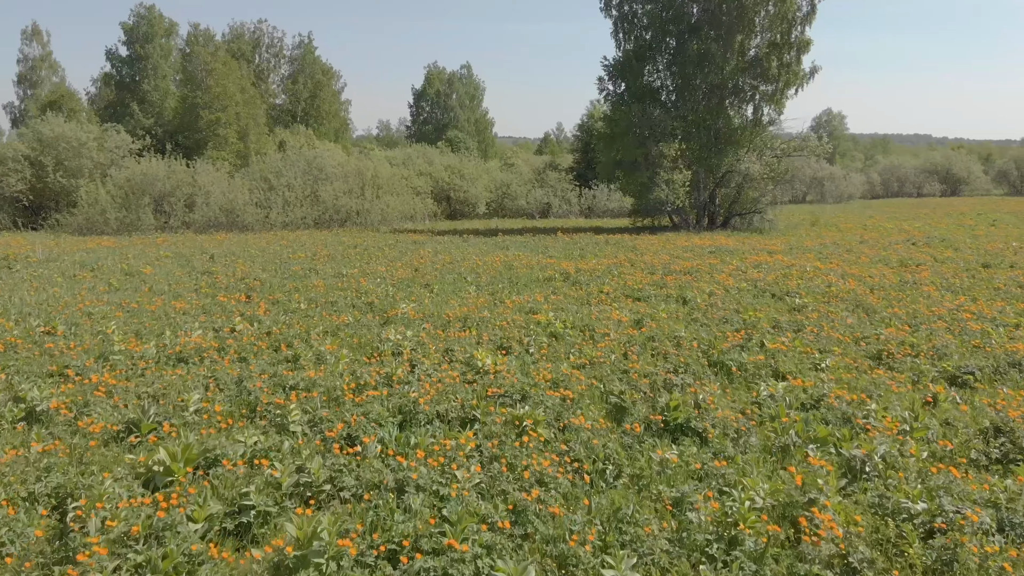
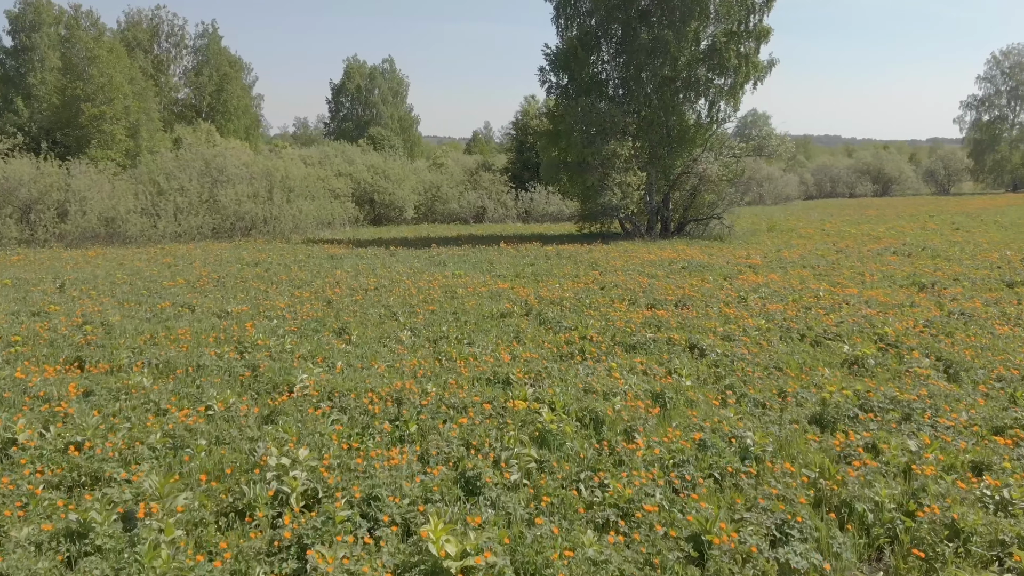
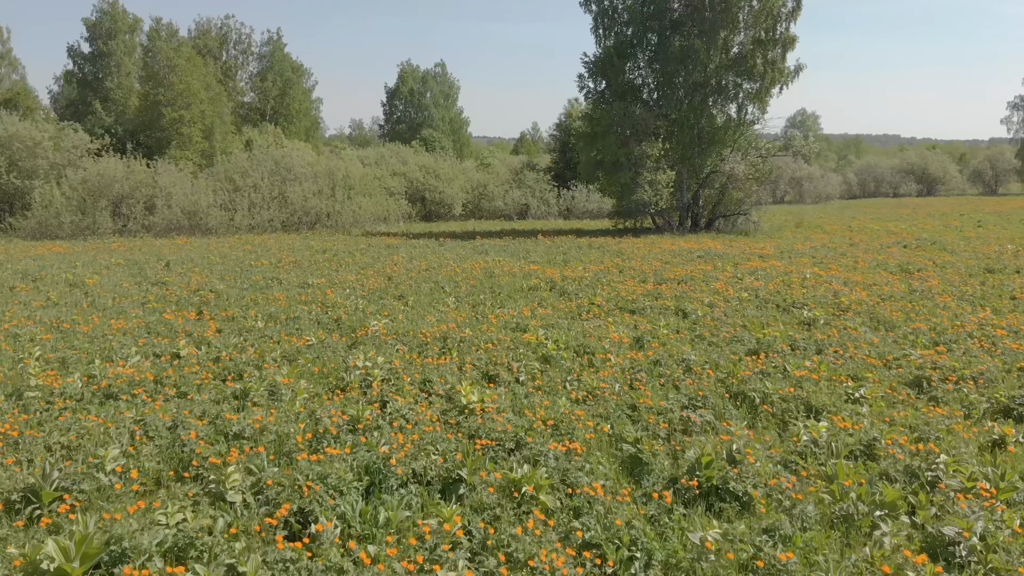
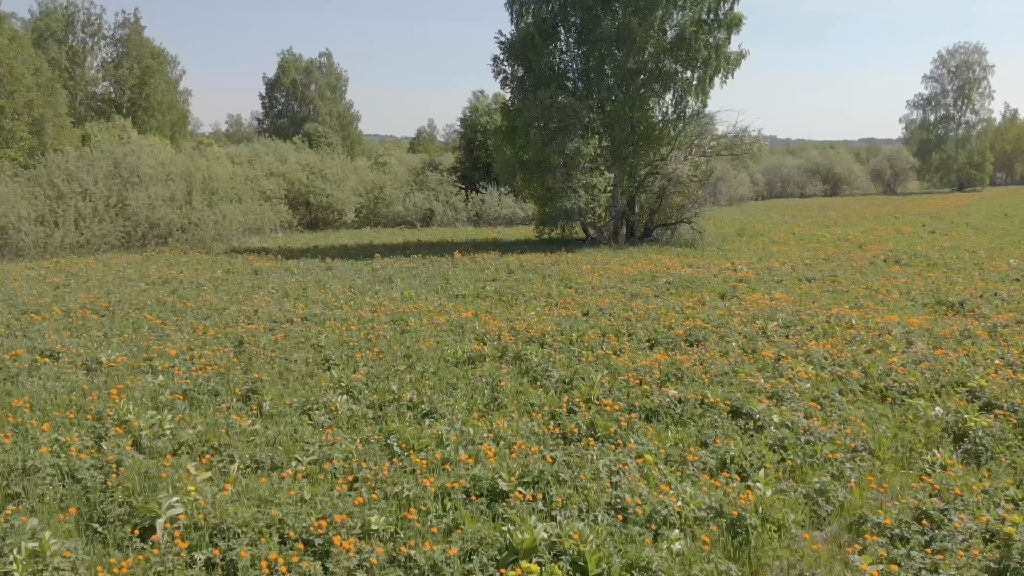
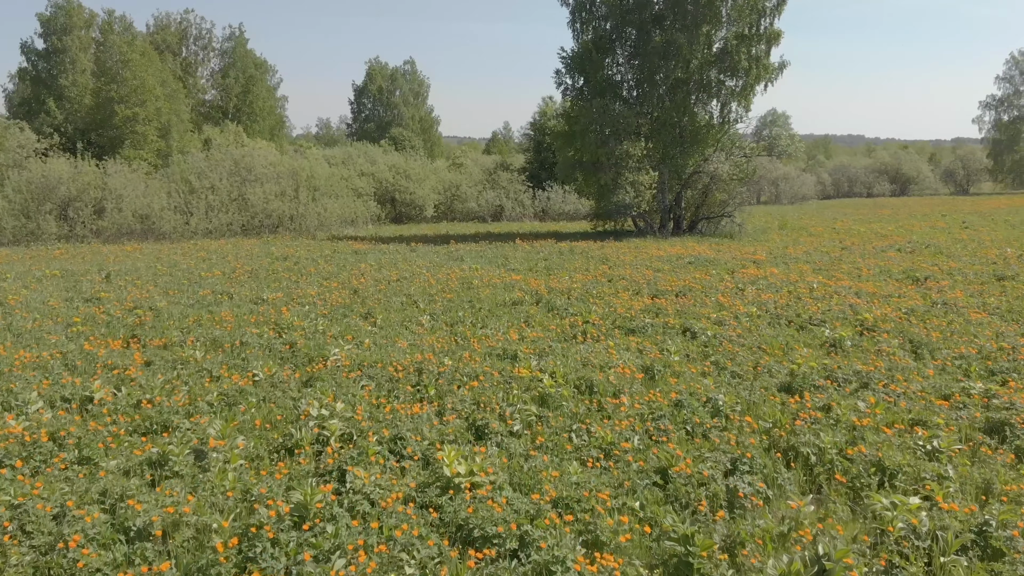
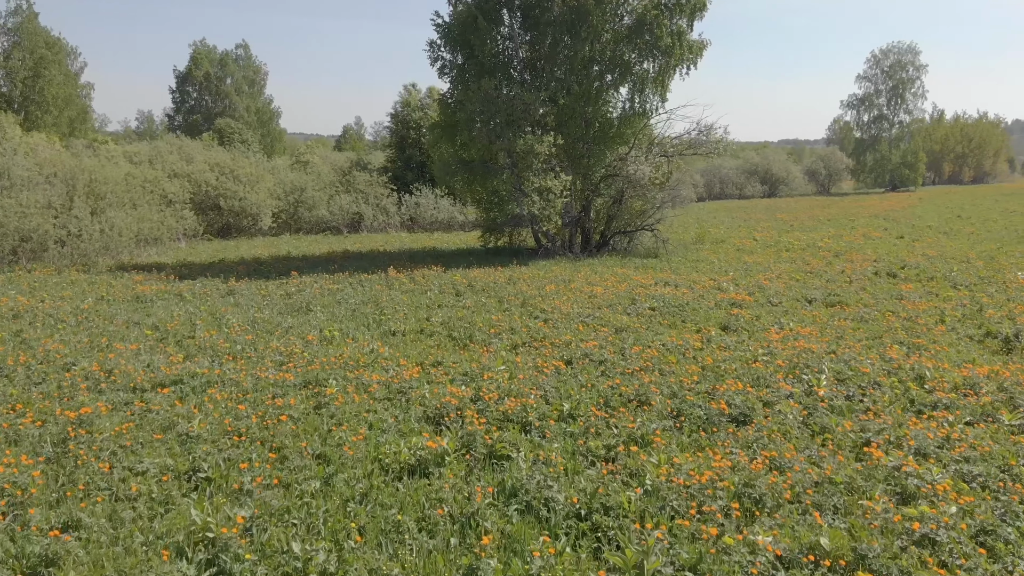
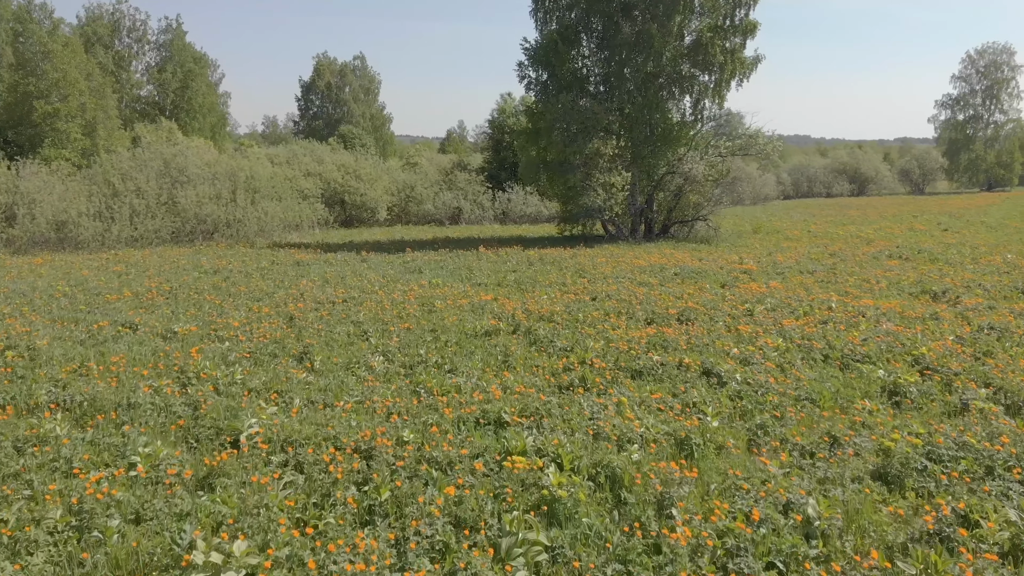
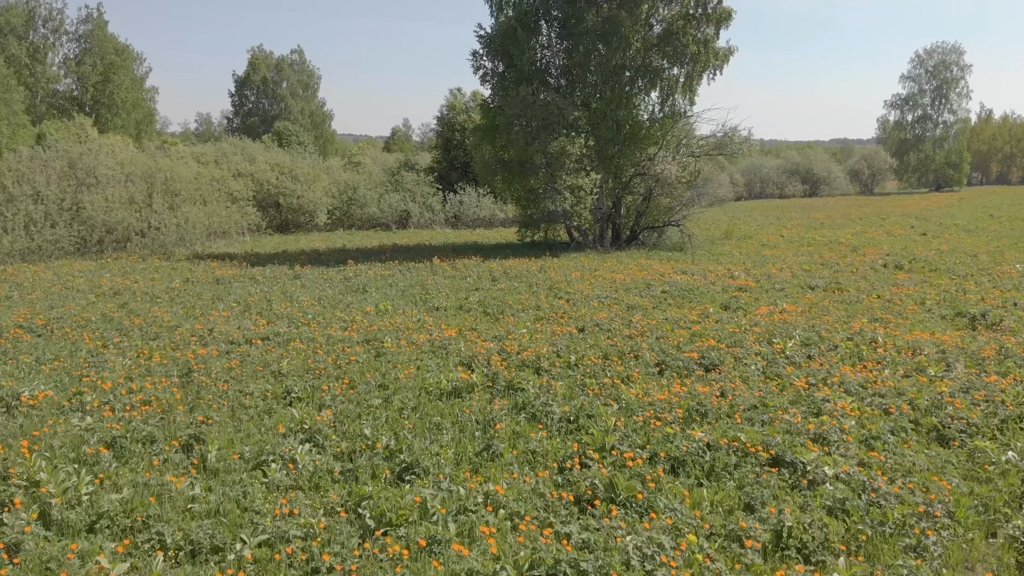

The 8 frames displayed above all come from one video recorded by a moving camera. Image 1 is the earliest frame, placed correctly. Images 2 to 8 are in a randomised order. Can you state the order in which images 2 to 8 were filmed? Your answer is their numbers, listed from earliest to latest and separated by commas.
3, 5, 2, 7, 4, 8, 6
